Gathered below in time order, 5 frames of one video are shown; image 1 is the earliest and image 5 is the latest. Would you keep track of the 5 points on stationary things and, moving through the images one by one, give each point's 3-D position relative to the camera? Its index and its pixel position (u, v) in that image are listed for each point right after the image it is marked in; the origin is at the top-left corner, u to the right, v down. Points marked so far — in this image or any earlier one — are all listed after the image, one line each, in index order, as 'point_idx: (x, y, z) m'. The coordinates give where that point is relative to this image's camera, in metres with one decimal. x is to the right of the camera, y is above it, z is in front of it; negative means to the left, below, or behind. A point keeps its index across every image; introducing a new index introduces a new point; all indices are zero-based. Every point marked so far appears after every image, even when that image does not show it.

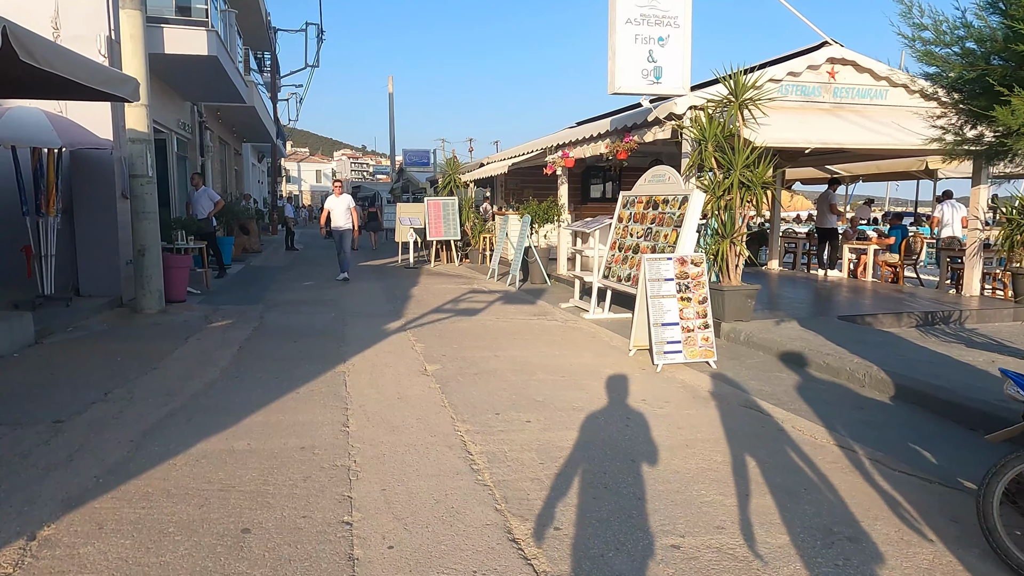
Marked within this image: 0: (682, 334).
0: (+1.7, -0.5, +6.5) m
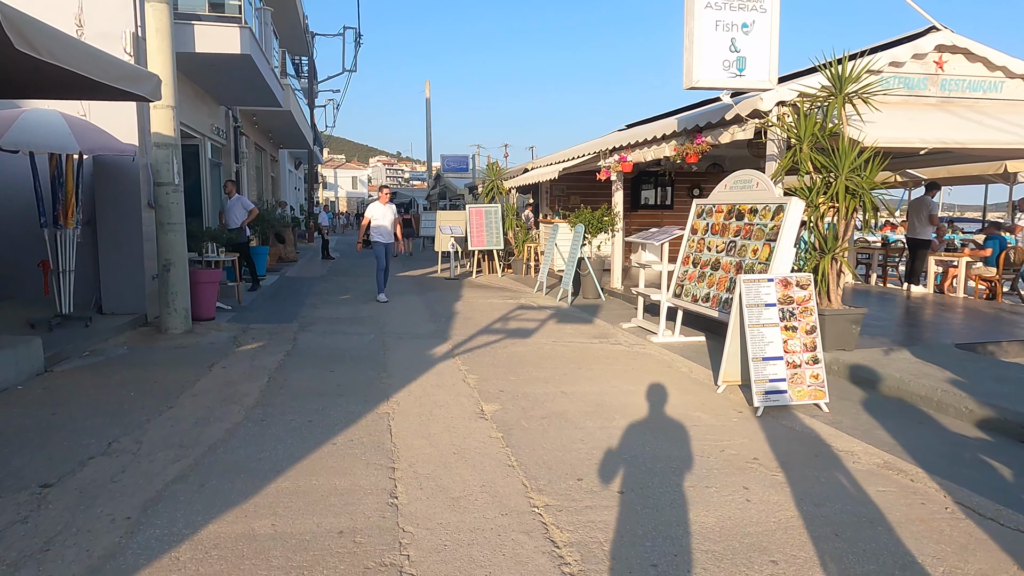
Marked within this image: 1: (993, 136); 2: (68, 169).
0: (+2.2, -0.7, +5.4) m
1: (+5.4, +1.7, +7.4) m
2: (-5.0, +1.3, +7.5) m
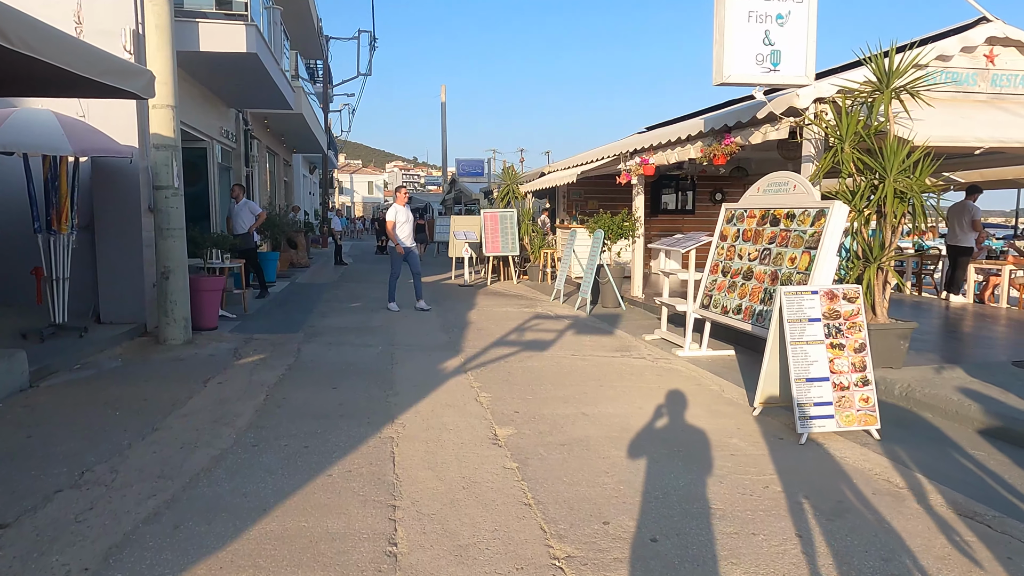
0: (+2.4, -0.8, +4.9) m
1: (+5.5, +1.6, +6.8) m
2: (-4.8, +1.3, +7.1) m
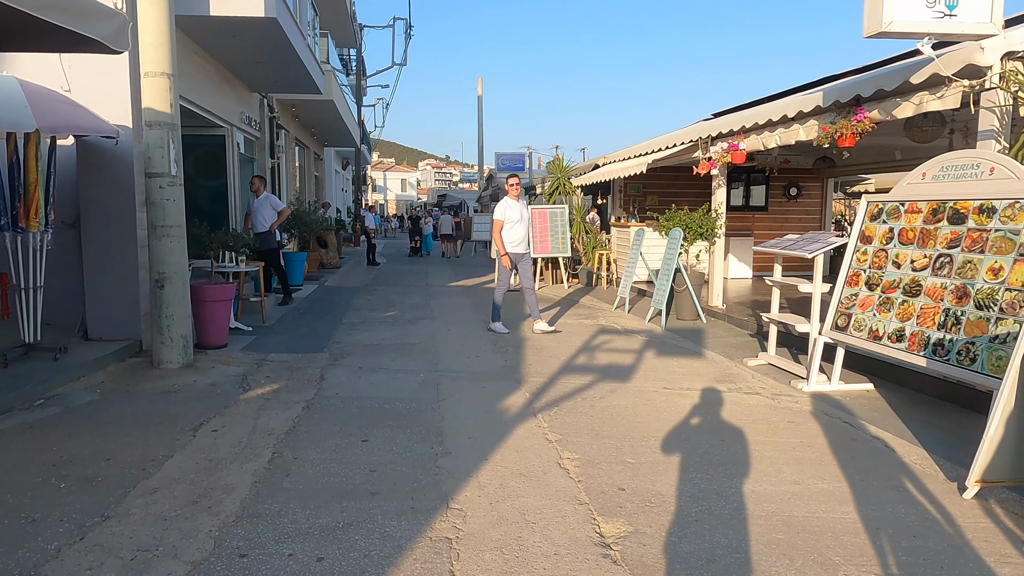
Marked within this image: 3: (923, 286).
0: (+2.9, -0.9, +3.2) m
1: (+6.2, +1.4, +4.9) m
2: (-4.2, +1.2, +5.8) m
3: (+3.1, 0.0, +5.0) m
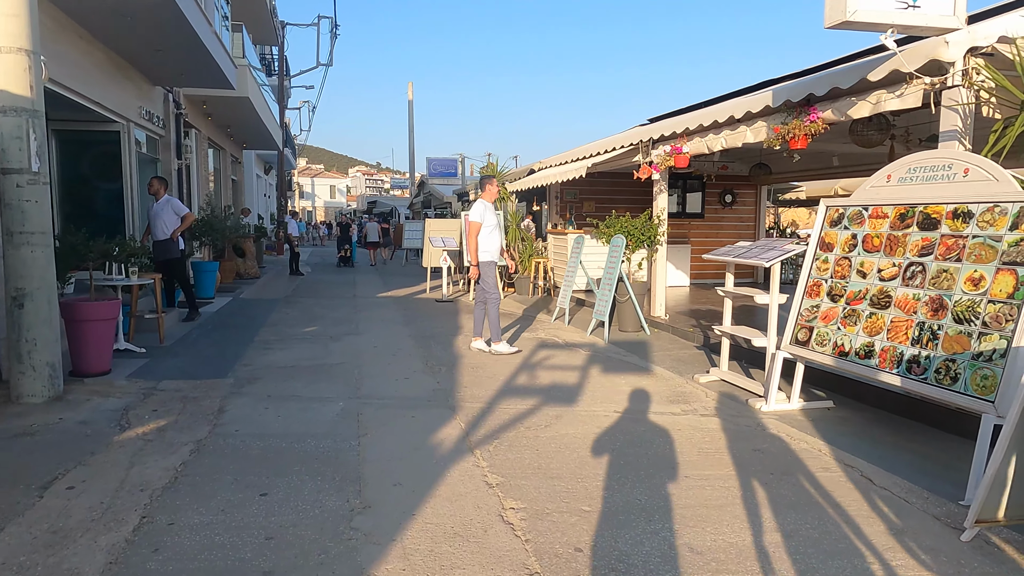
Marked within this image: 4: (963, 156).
0: (+2.7, -1.0, +2.8) m
1: (+5.7, +1.4, +4.9) m
2: (-4.7, +1.0, +4.6) m
3: (+2.6, -0.1, +4.6) m
4: (+3.1, +0.9, +4.5) m
